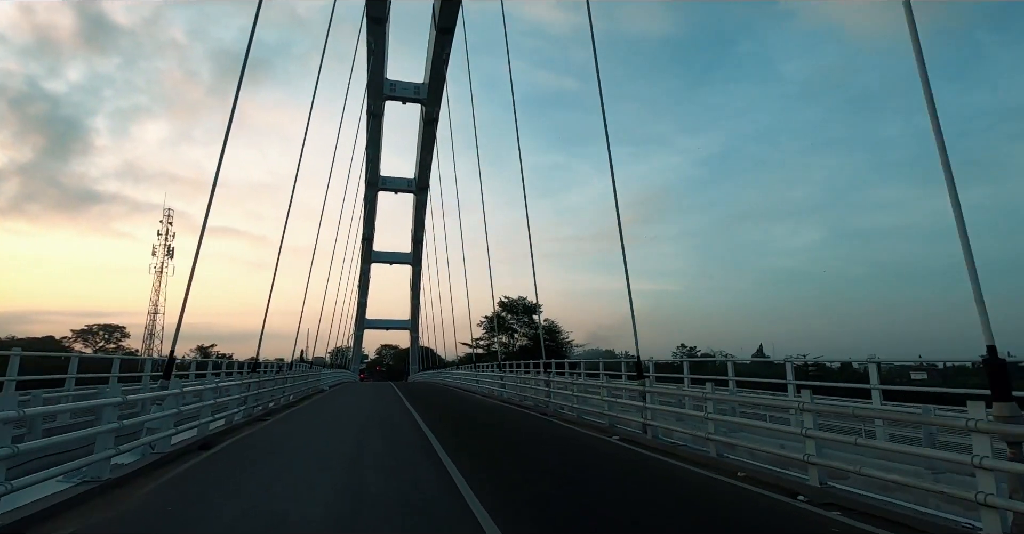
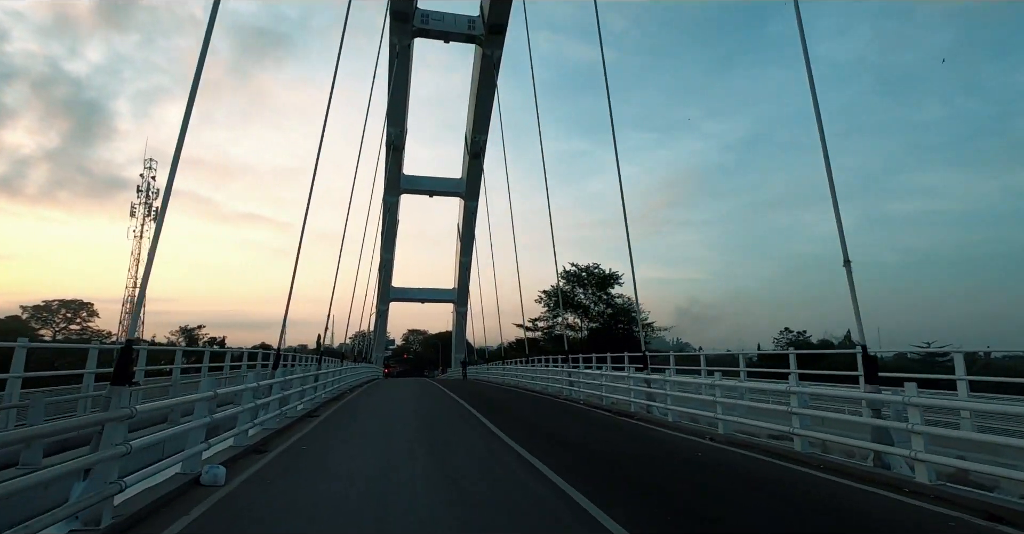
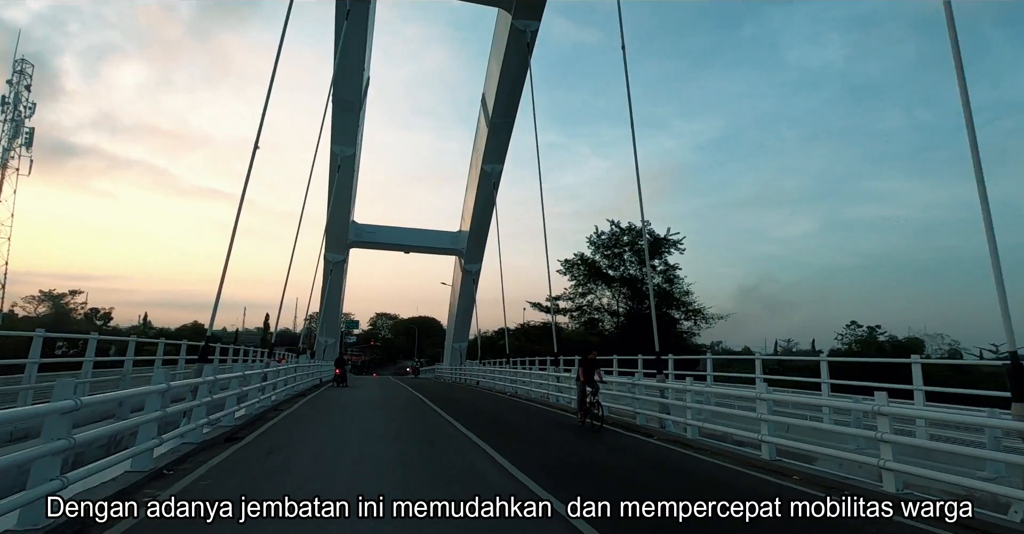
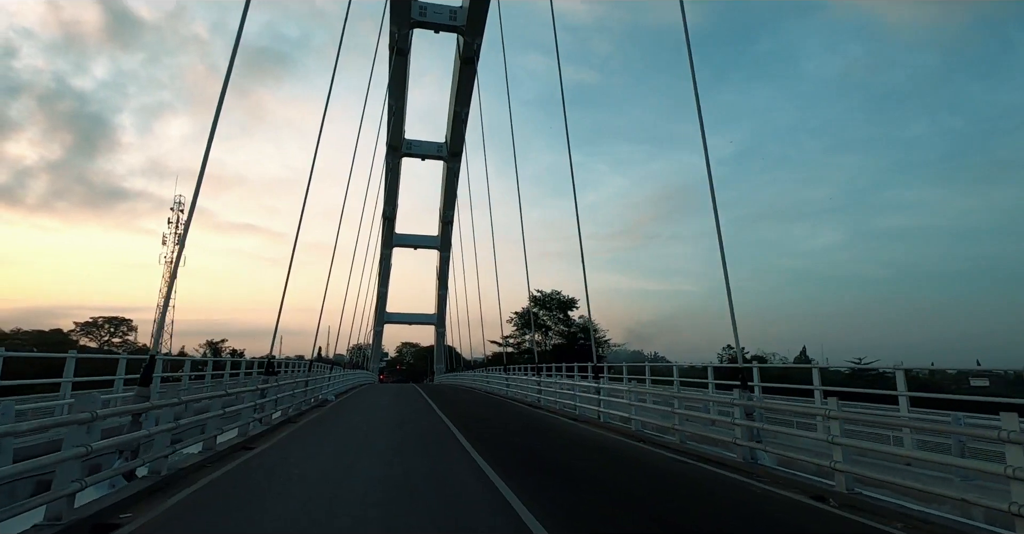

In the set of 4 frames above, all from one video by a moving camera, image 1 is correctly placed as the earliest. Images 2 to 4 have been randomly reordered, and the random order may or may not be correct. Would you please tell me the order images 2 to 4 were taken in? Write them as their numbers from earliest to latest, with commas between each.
4, 2, 3
